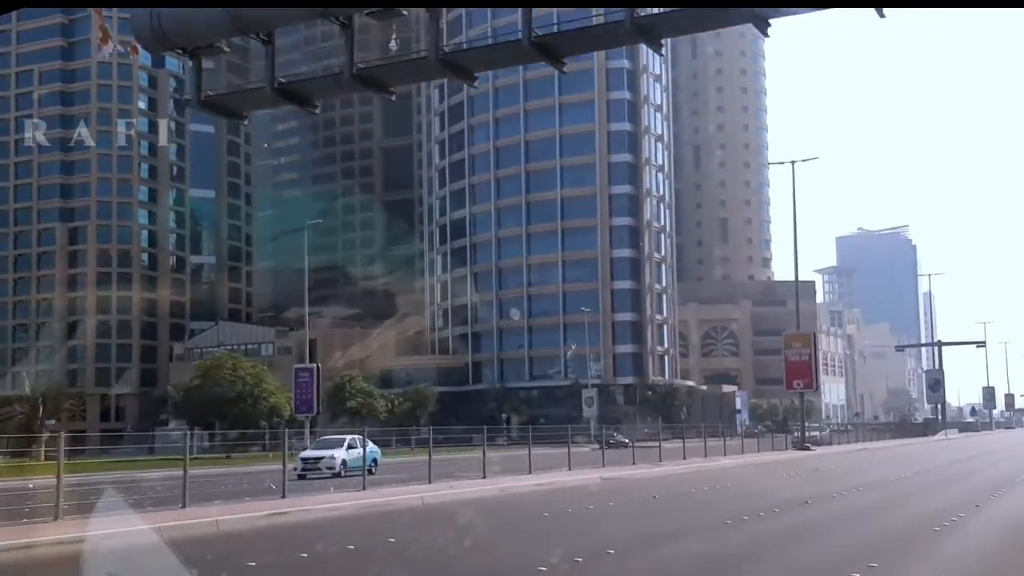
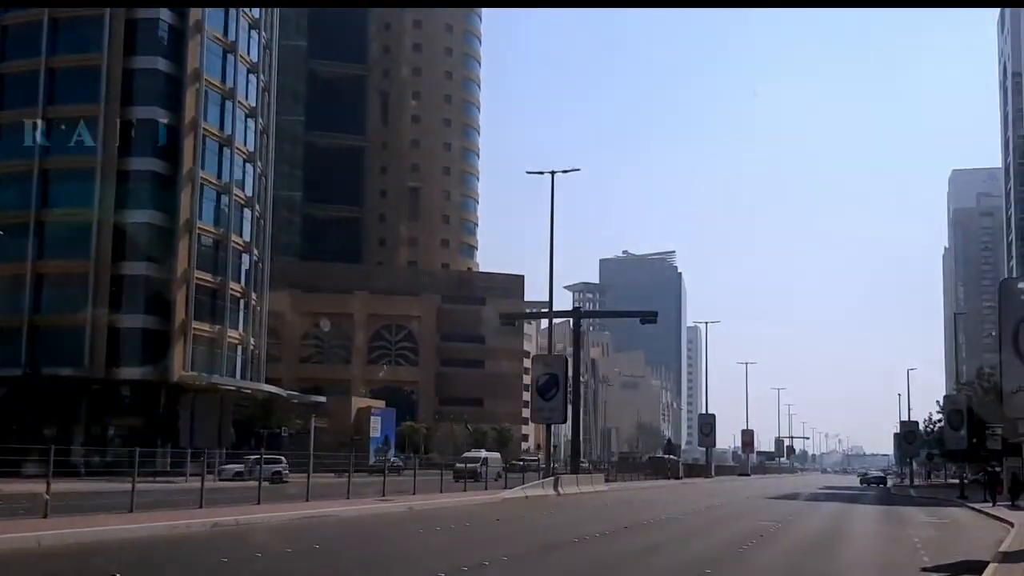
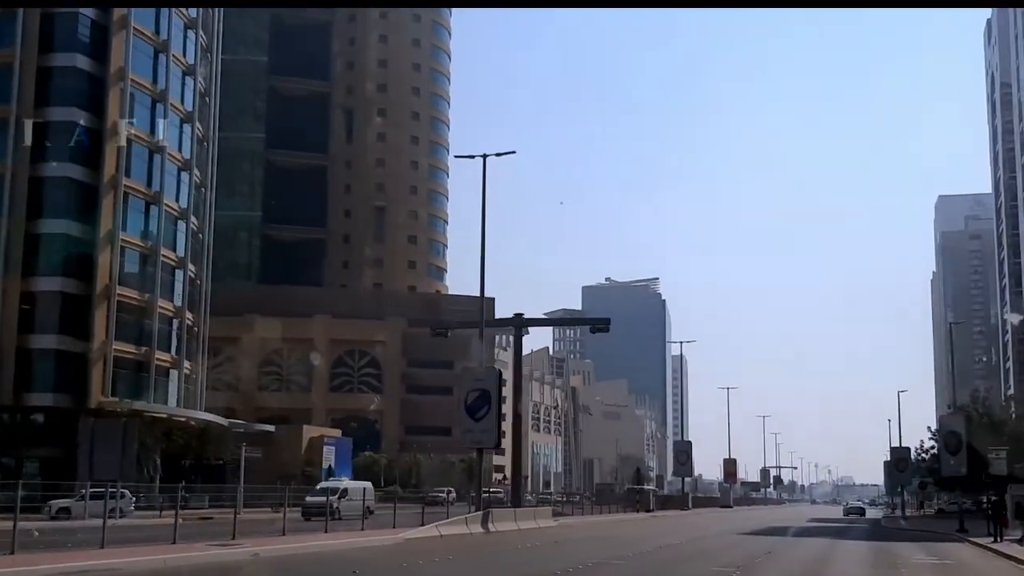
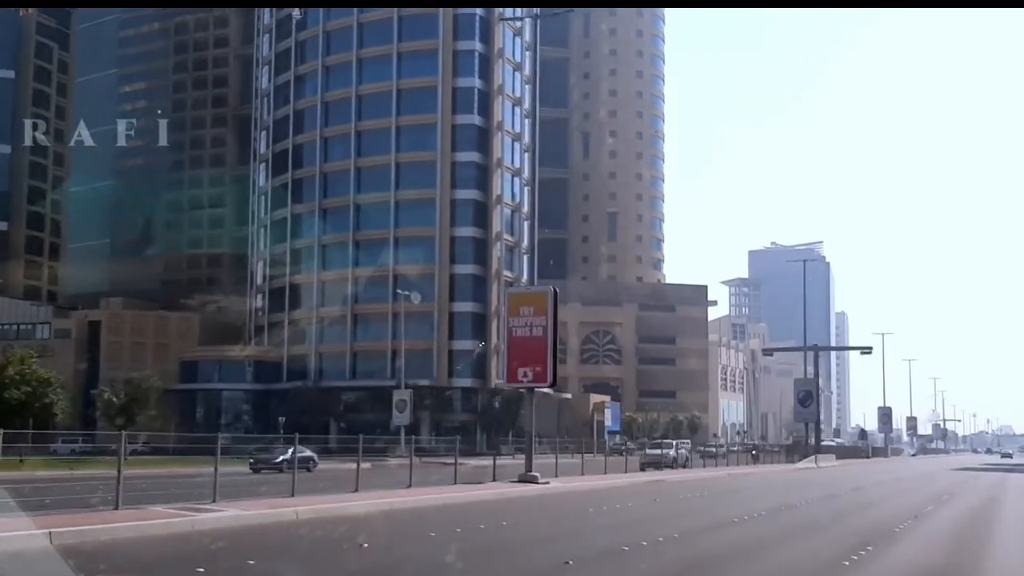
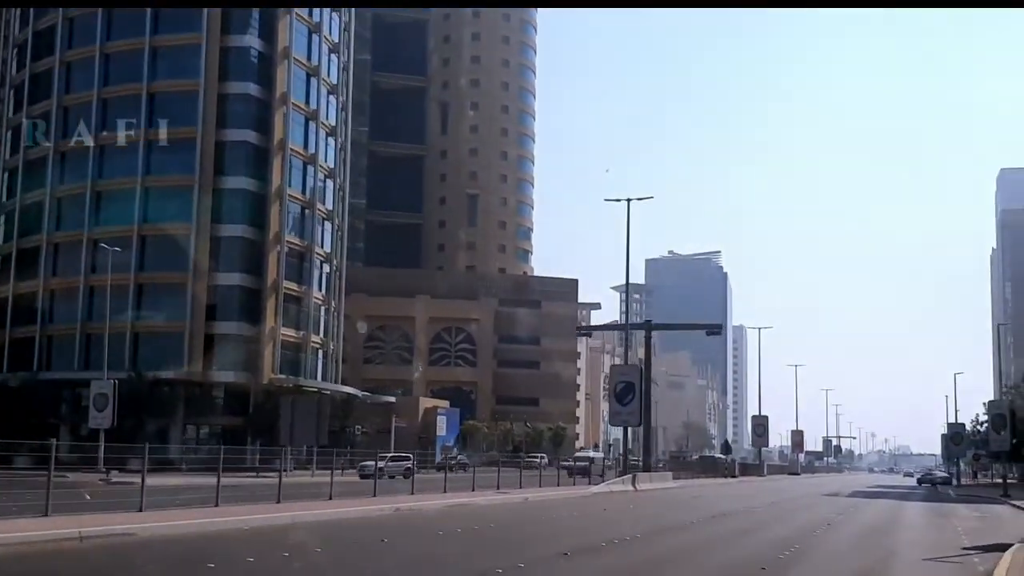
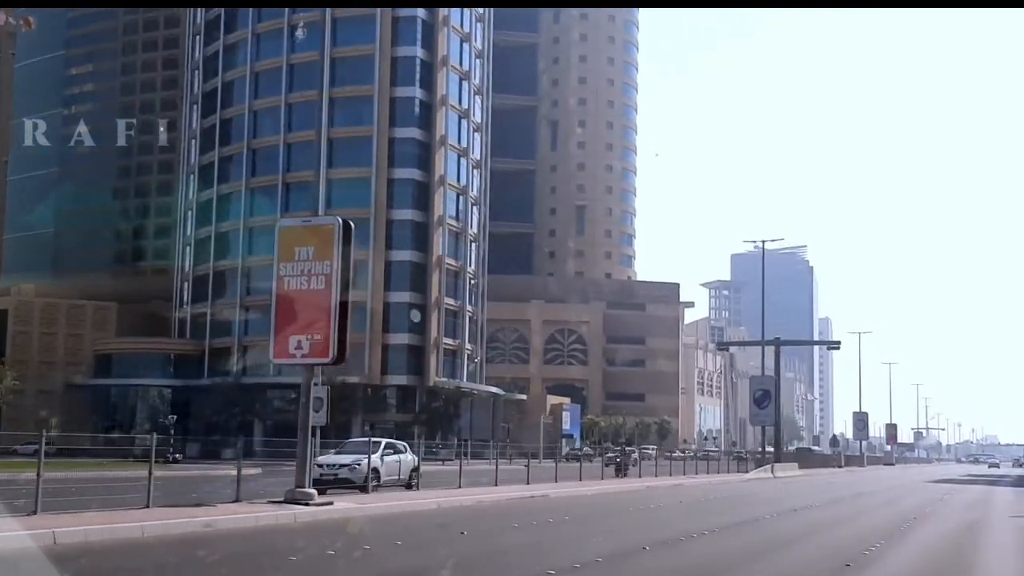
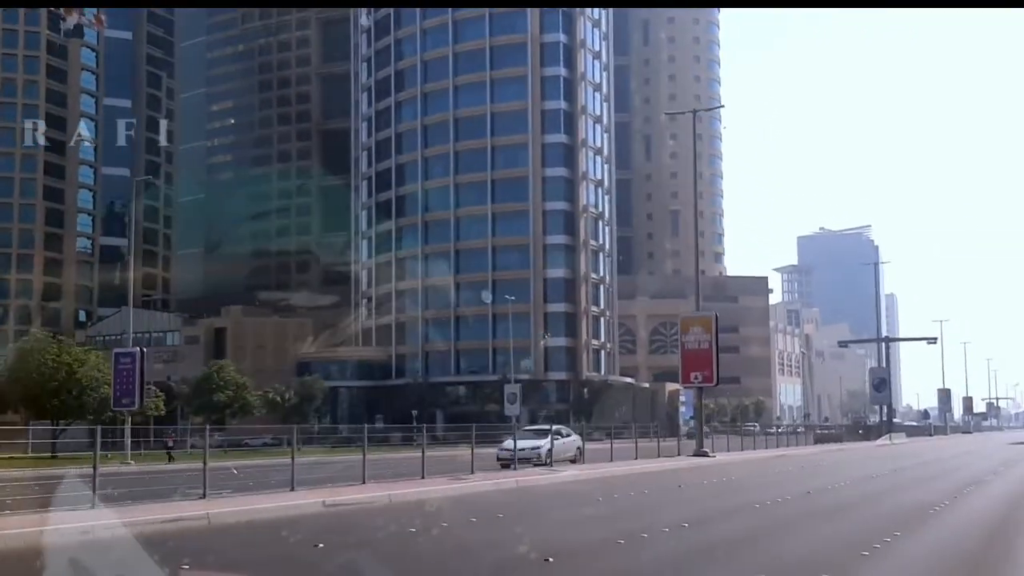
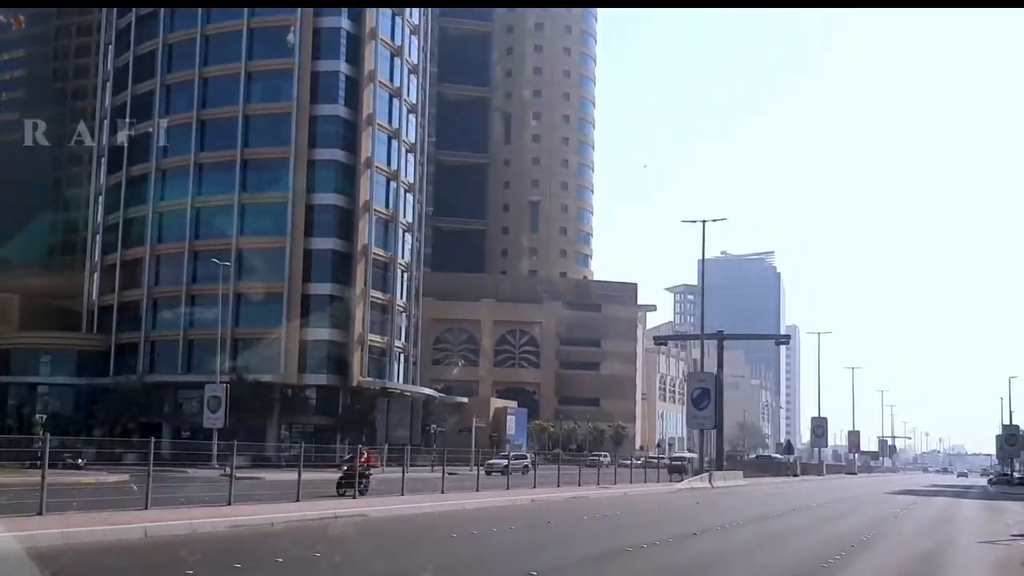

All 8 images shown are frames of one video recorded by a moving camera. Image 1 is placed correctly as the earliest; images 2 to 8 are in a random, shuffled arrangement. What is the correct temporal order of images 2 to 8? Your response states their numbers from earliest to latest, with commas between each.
7, 4, 6, 8, 5, 2, 3
